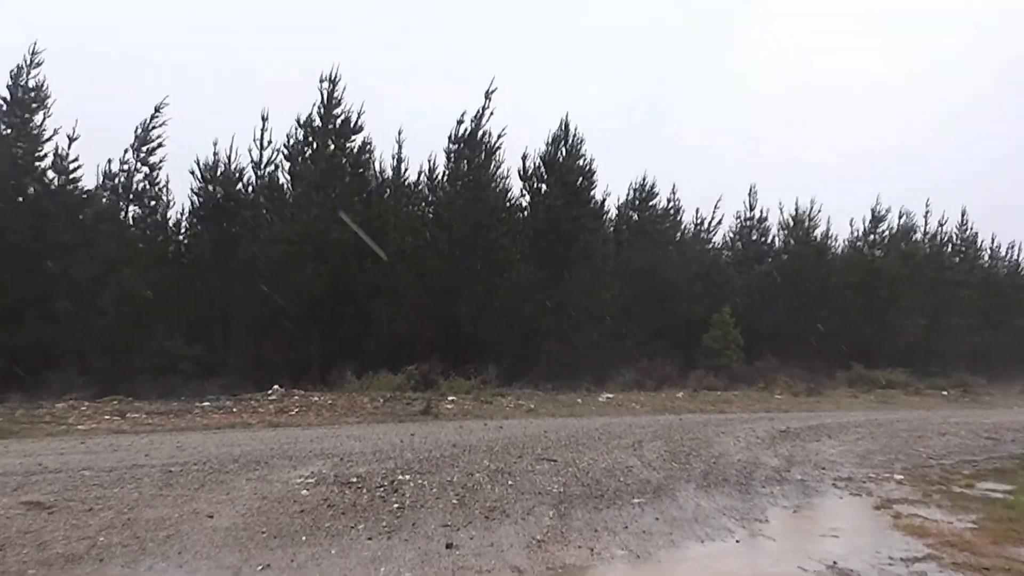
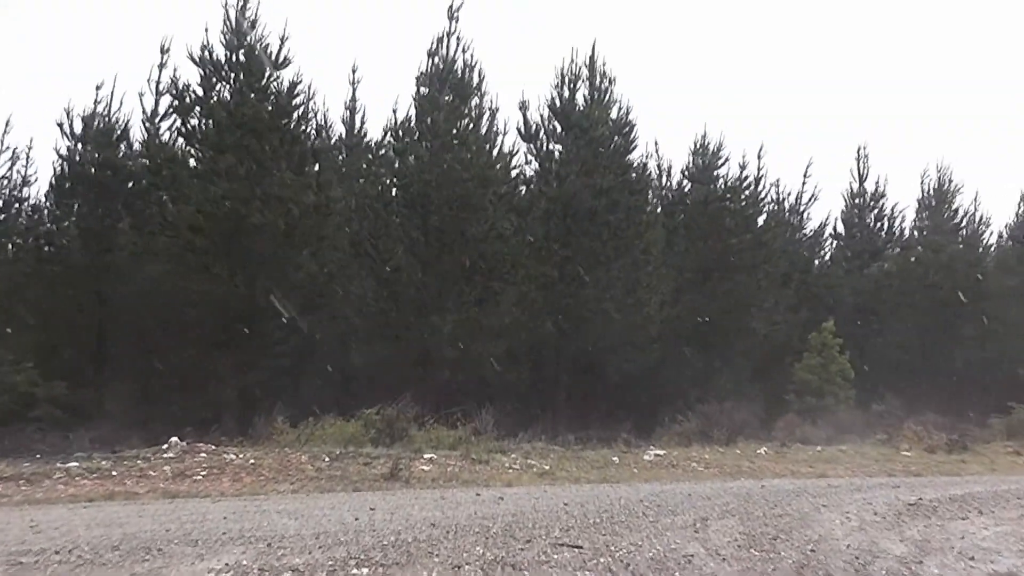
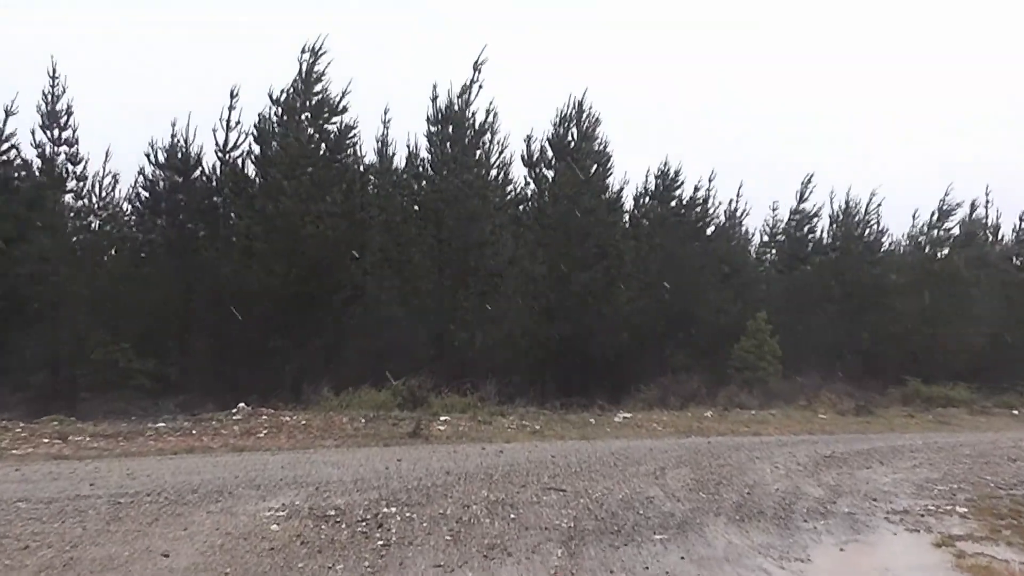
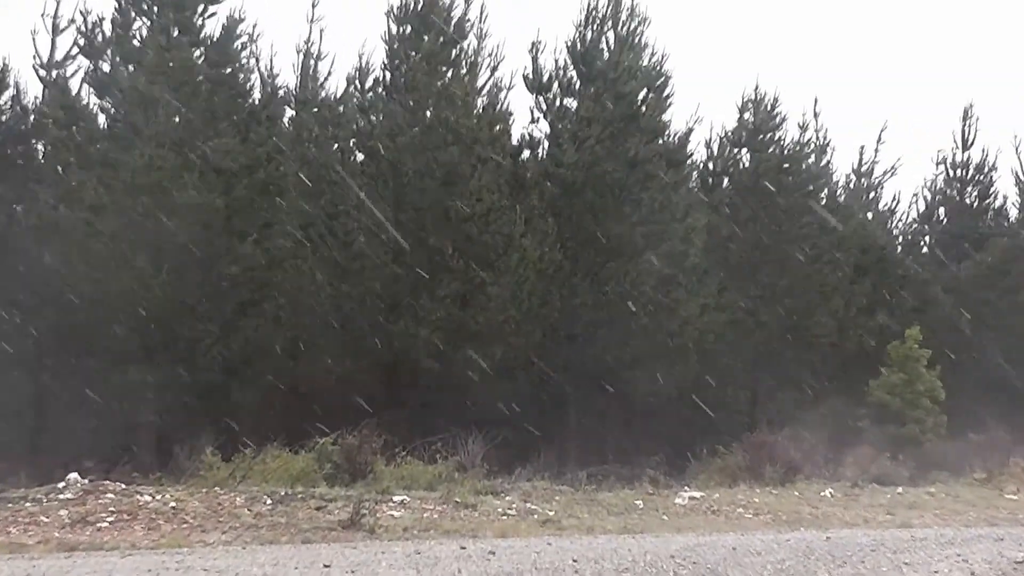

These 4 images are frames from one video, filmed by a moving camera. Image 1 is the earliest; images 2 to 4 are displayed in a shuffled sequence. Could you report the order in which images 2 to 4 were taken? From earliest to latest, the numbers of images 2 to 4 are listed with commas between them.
3, 2, 4
